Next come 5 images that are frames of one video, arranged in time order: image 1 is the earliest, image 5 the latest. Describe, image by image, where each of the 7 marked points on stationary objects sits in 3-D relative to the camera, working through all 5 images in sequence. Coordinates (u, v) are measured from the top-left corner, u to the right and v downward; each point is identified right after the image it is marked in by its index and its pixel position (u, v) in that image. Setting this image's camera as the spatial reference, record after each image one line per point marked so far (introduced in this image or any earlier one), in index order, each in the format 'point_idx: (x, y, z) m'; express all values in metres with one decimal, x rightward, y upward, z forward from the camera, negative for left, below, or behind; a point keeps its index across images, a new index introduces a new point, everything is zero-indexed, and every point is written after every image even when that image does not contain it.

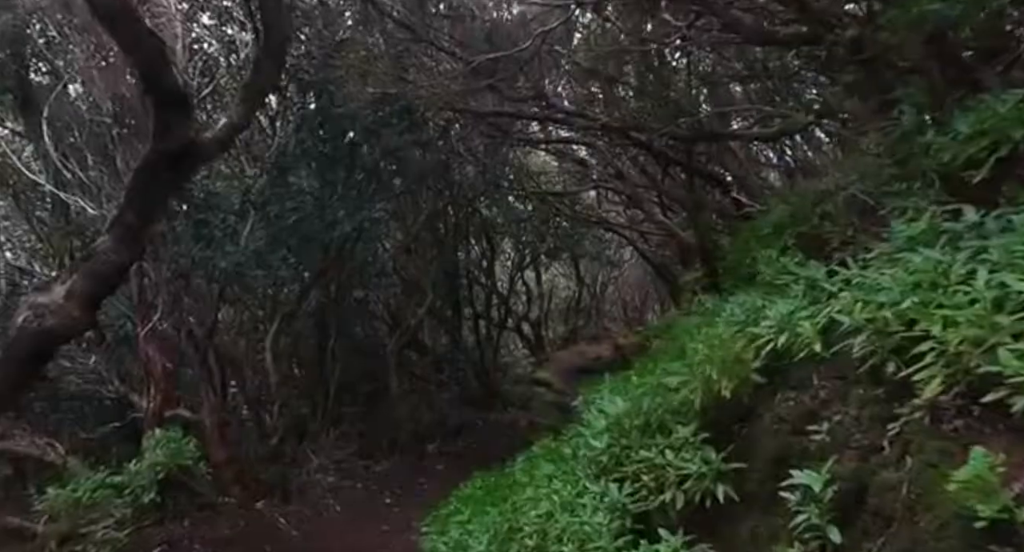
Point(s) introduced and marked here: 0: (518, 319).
0: (+0.1, -0.8, +17.8) m
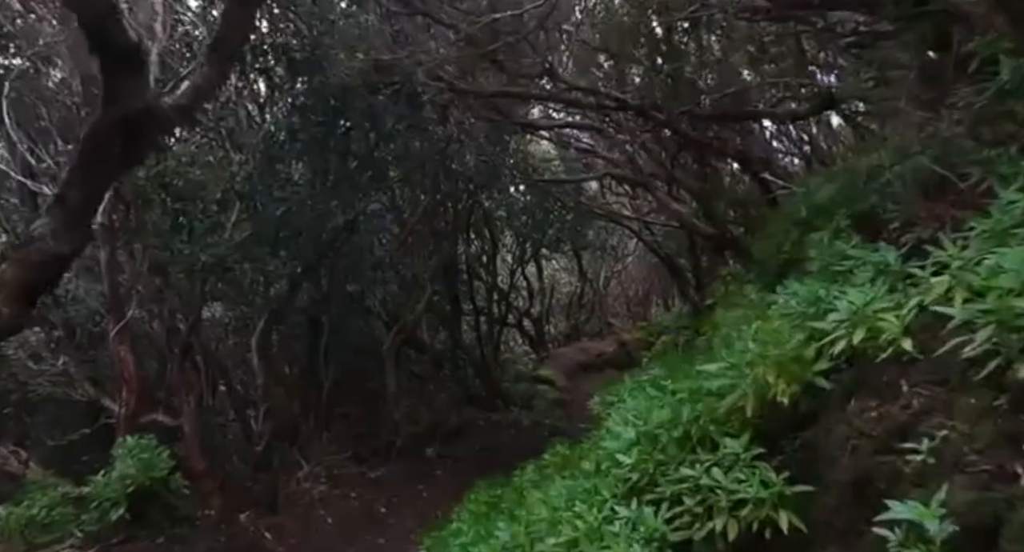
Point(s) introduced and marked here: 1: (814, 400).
0: (+0.1, -0.7, +17.1) m
1: (+1.1, -0.5, +3.6) m
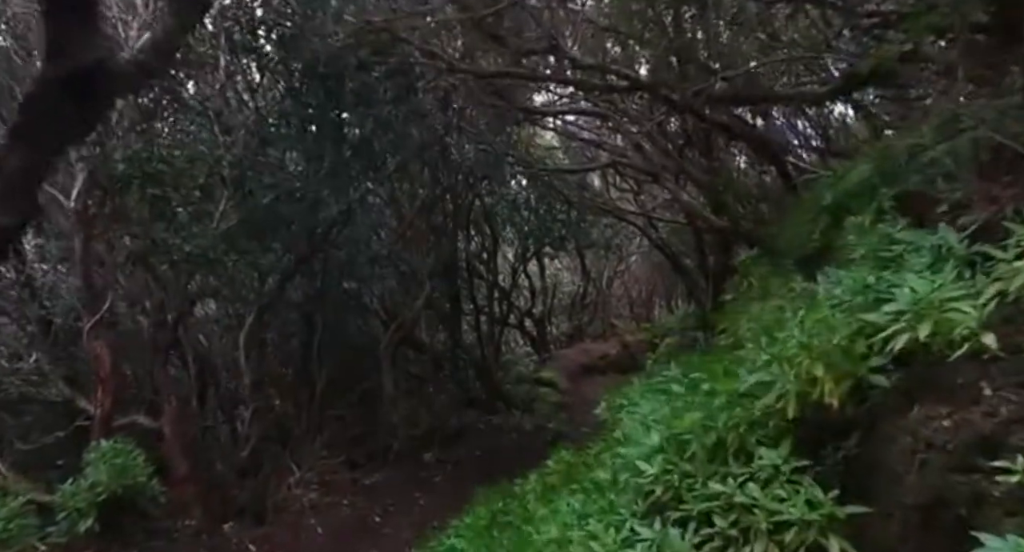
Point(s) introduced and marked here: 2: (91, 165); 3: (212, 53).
0: (+0.2, -0.7, +16.6) m
1: (+1.1, -0.4, +3.1) m
2: (-3.1, +0.8, +7.0) m
3: (-2.5, +1.8, +7.9) m
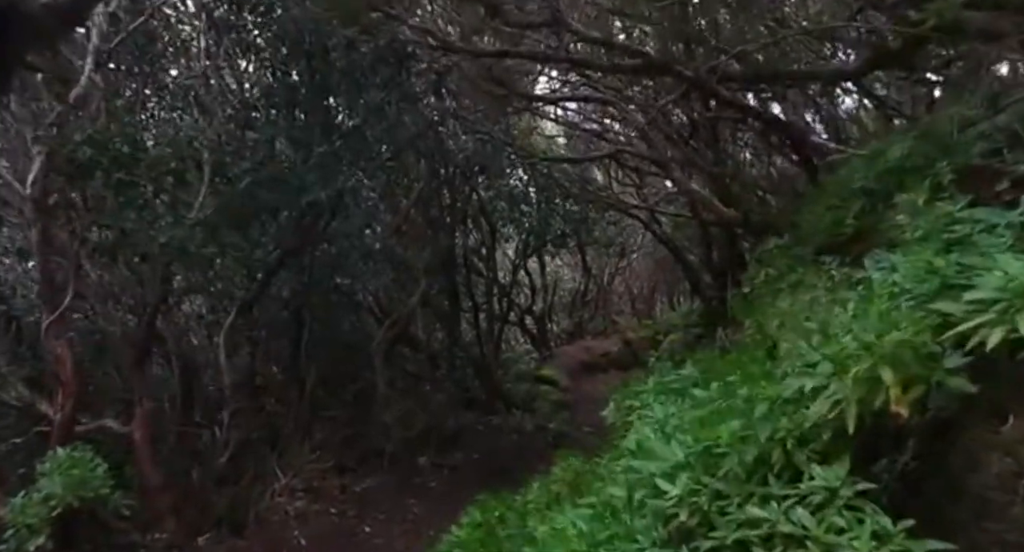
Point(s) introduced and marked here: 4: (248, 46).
0: (+0.1, -0.6, +16.0) m
1: (+1.1, -0.4, +2.6) m
2: (-3.1, +0.9, +6.4) m
3: (-2.5, +1.8, +7.4) m
4: (-2.1, +1.8, +7.4) m
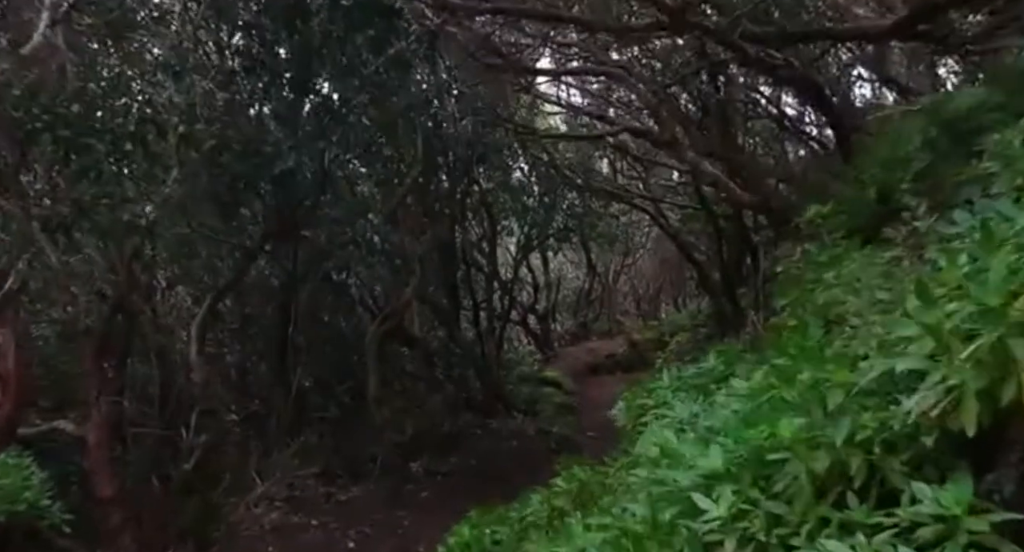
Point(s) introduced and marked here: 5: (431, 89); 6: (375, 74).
0: (+0.2, -0.5, +15.3) m
1: (+1.1, -0.3, +1.8) m
2: (-3.1, +1.0, +5.7) m
3: (-2.5, +1.9, +6.6) m
4: (-2.1, +1.9, +6.6) m
5: (-0.7, +1.6, +8.1) m
6: (-1.1, +1.6, +7.2) m
